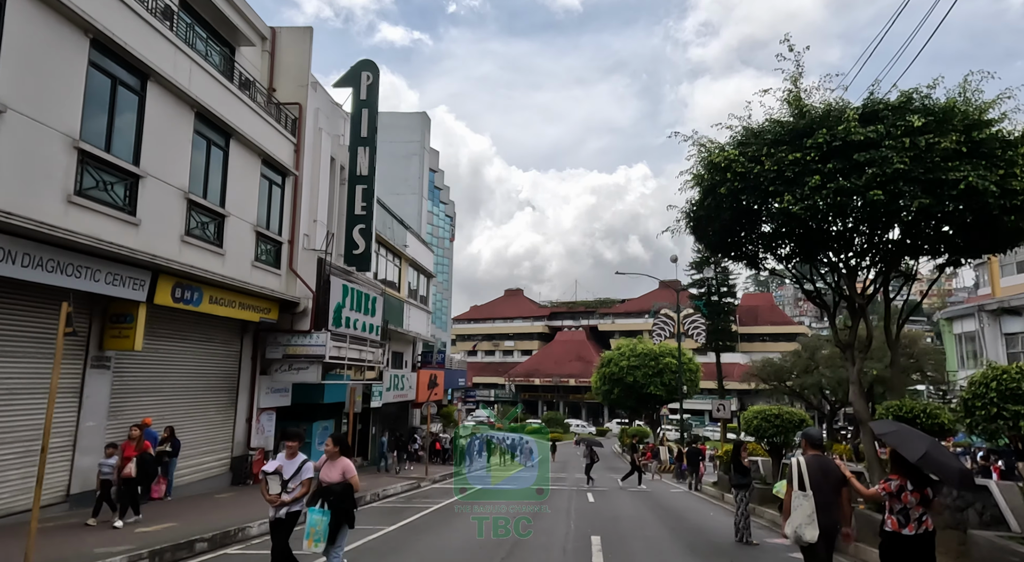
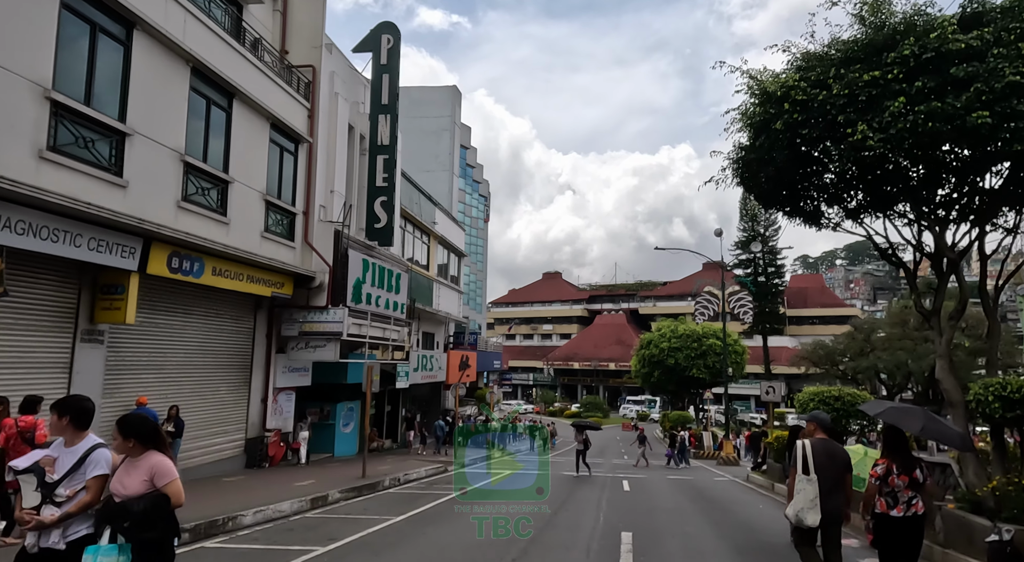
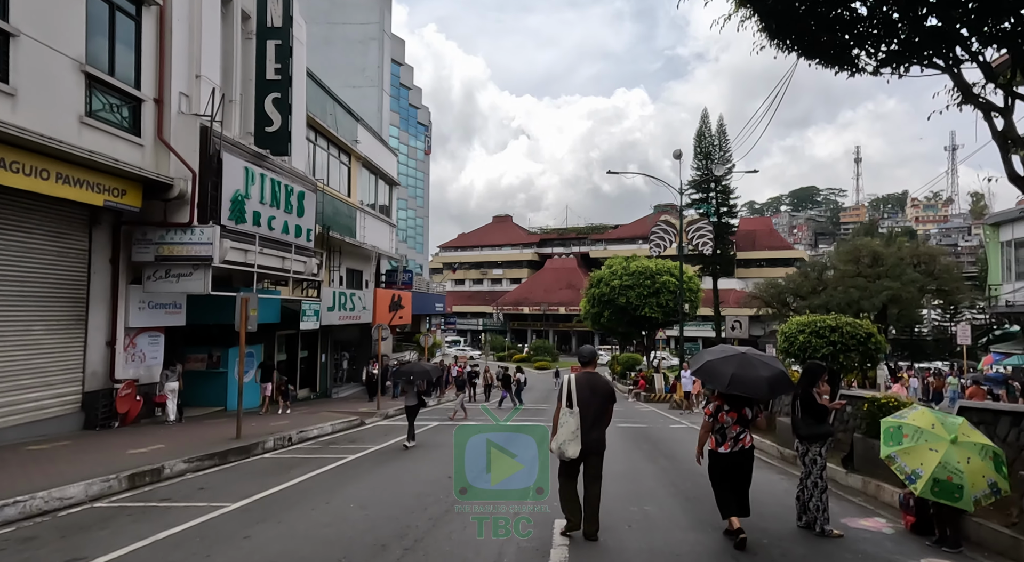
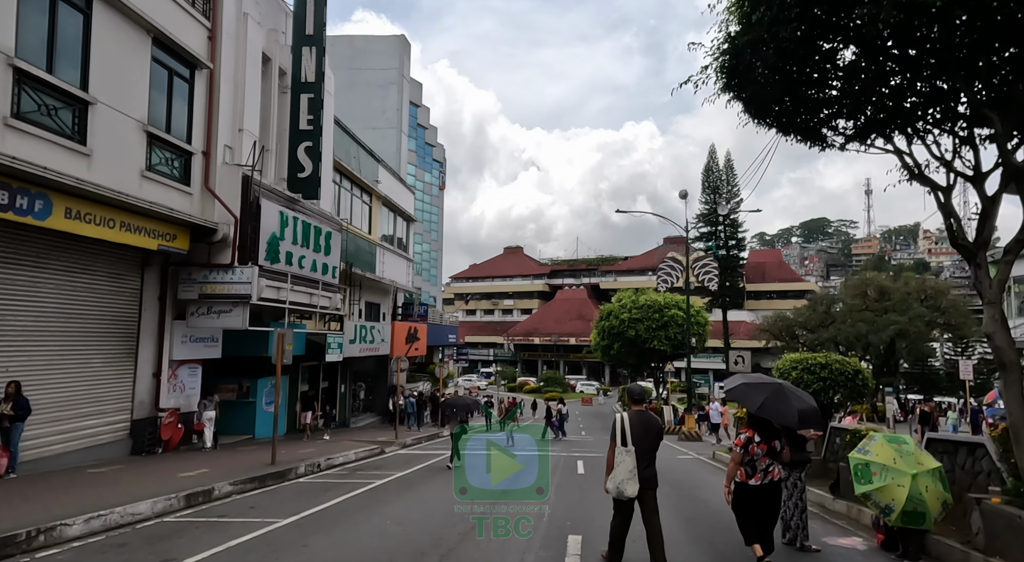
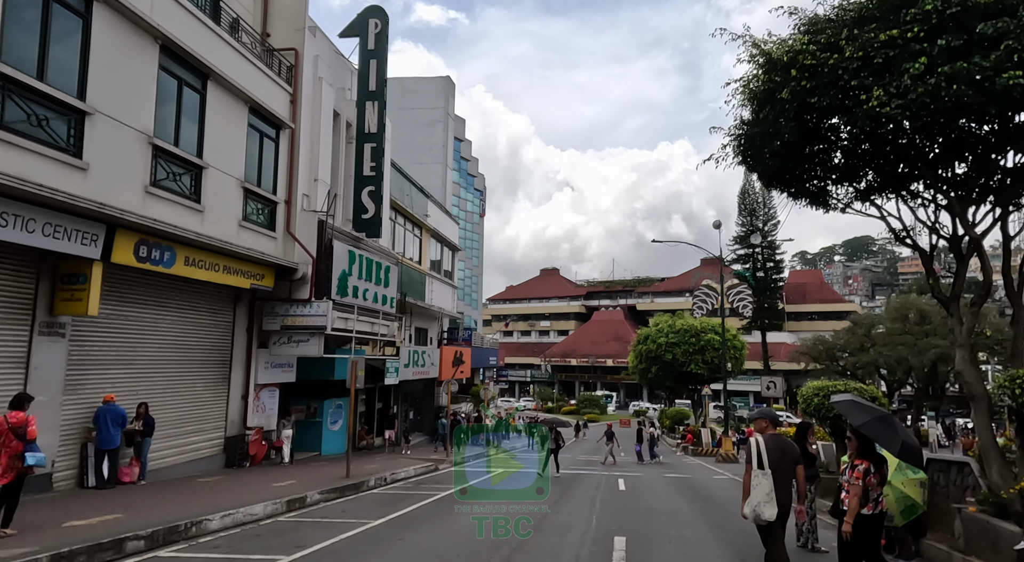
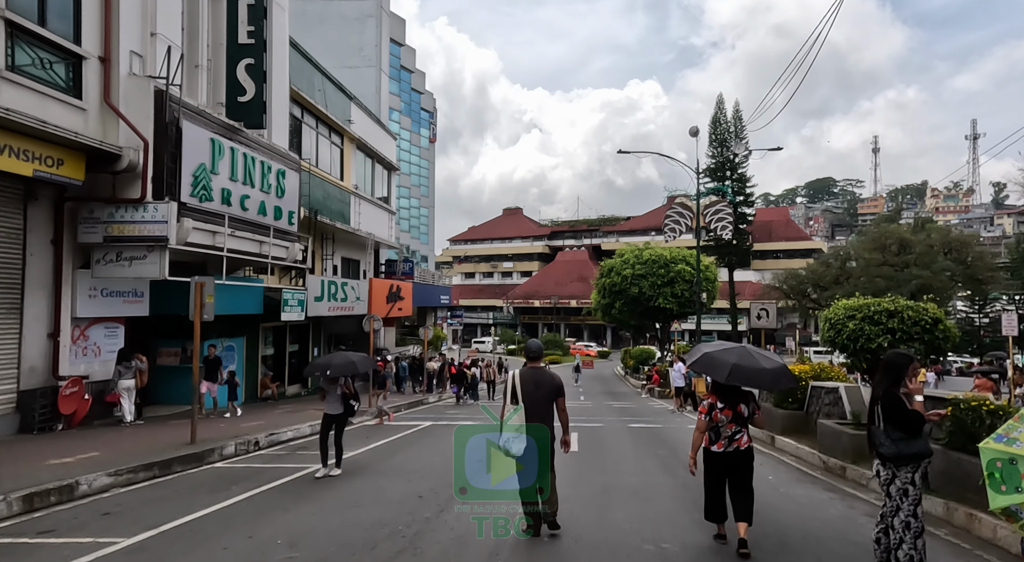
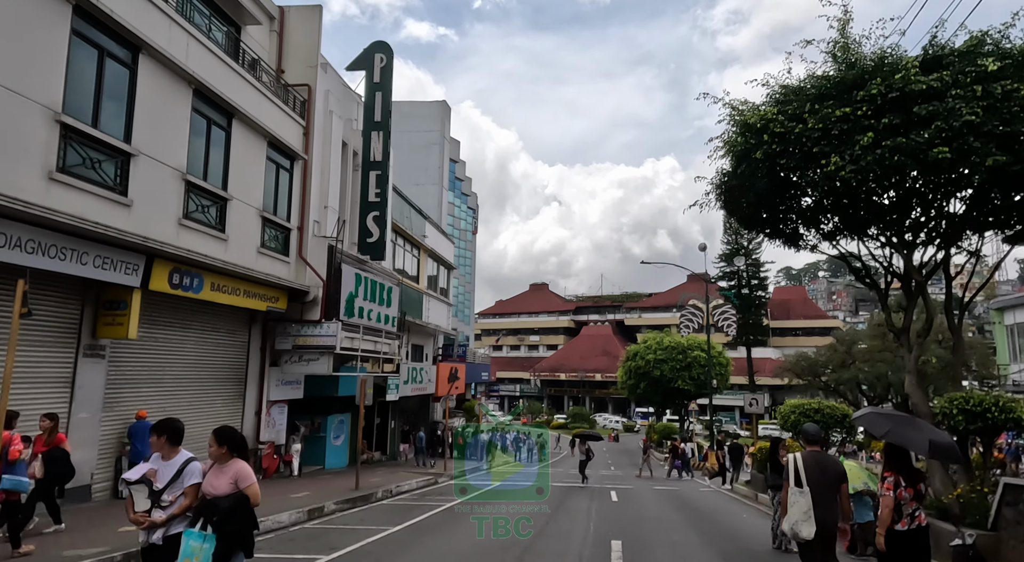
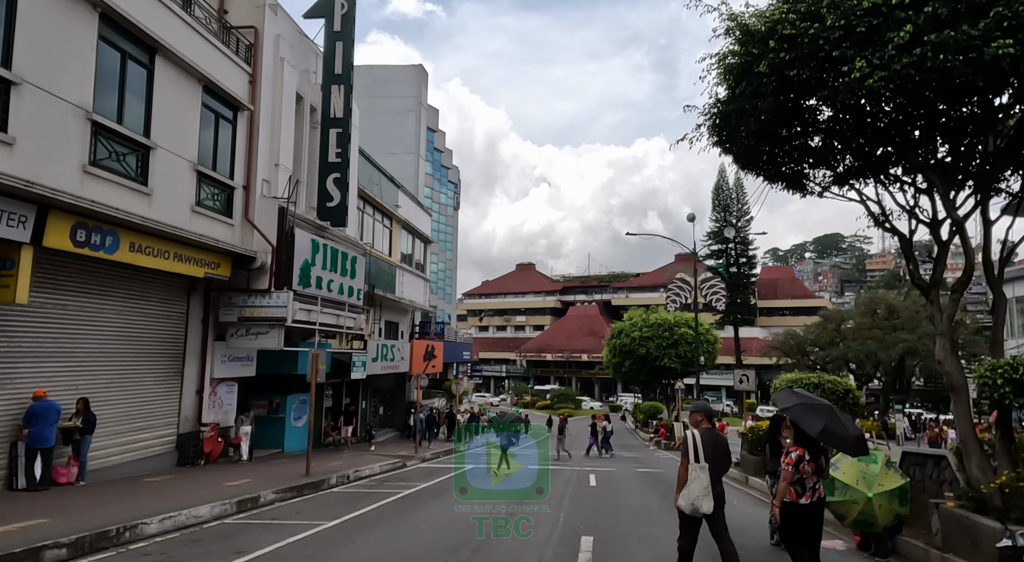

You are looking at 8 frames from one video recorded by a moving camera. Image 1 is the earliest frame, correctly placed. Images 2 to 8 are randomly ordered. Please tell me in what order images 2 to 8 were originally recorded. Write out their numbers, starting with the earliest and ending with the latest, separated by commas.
7, 2, 5, 8, 4, 3, 6
